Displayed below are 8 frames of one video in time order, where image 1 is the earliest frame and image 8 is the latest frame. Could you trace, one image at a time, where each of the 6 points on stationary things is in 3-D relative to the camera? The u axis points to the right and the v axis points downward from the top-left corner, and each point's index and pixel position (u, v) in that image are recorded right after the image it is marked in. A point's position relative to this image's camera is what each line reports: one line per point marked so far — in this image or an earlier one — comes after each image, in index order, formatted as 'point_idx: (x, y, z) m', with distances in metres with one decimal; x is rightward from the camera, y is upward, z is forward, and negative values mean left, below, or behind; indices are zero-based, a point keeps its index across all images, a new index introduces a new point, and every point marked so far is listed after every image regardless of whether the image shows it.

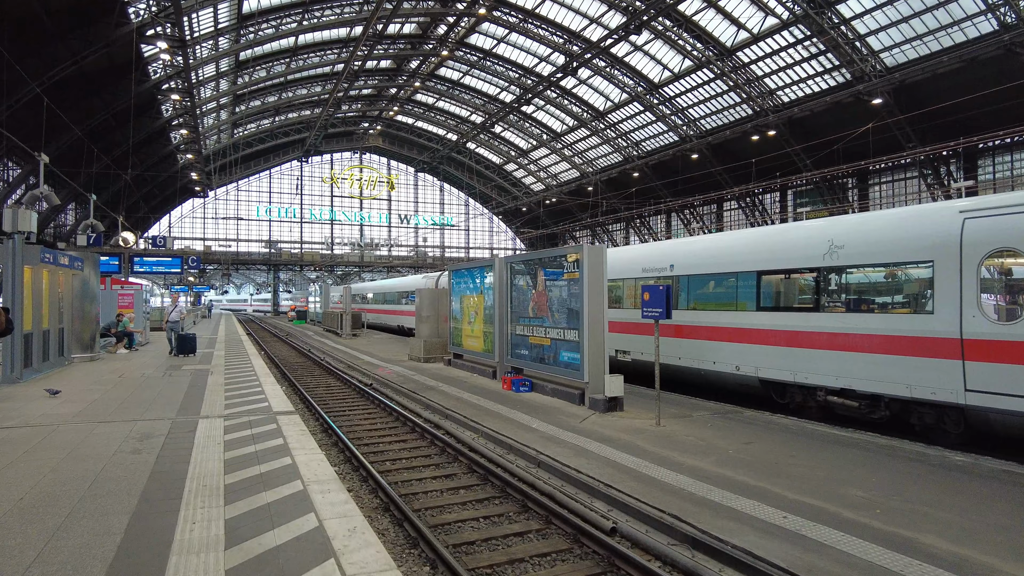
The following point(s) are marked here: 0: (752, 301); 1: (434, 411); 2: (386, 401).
0: (+4.2, -0.2, +11.4) m
1: (-1.3, -2.1, +11.3) m
2: (-2.4, -2.2, +12.7) m
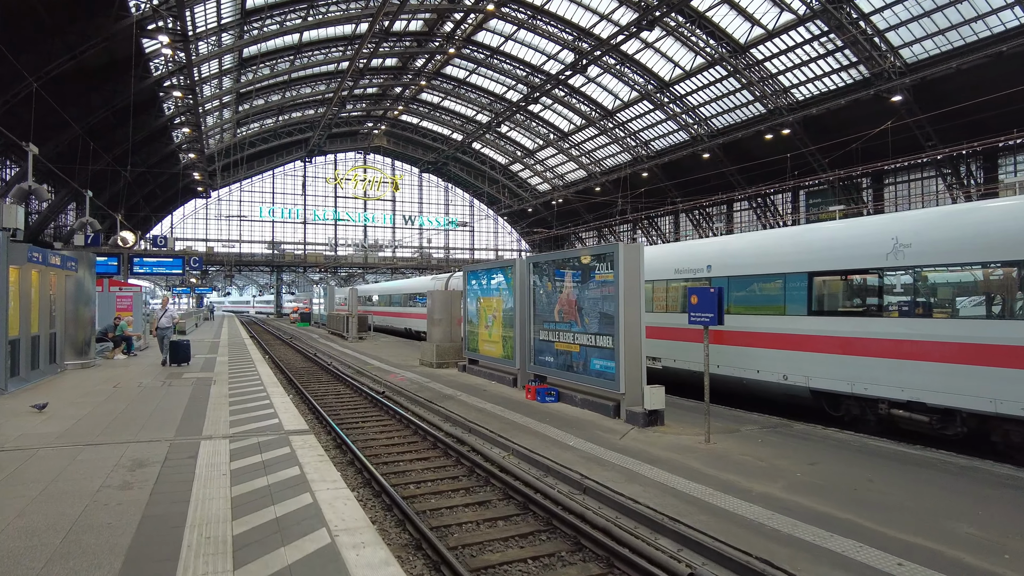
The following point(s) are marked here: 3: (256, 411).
0: (+4.7, -0.3, +10.5) m
1: (-0.9, -2.2, +10.4) m
2: (-2.0, -2.2, +11.8) m
3: (-3.9, -2.0, +10.0) m
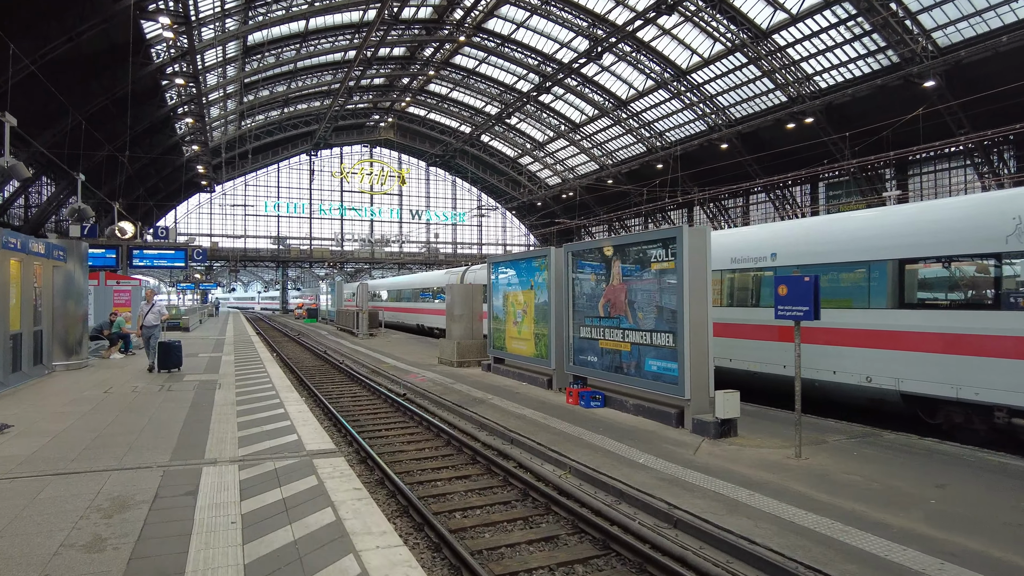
0: (+5.3, -0.1, +9.2) m
1: (-0.2, -2.0, +9.2) m
2: (-1.3, -2.1, +10.5) m
3: (-3.3, -1.8, +8.8) m
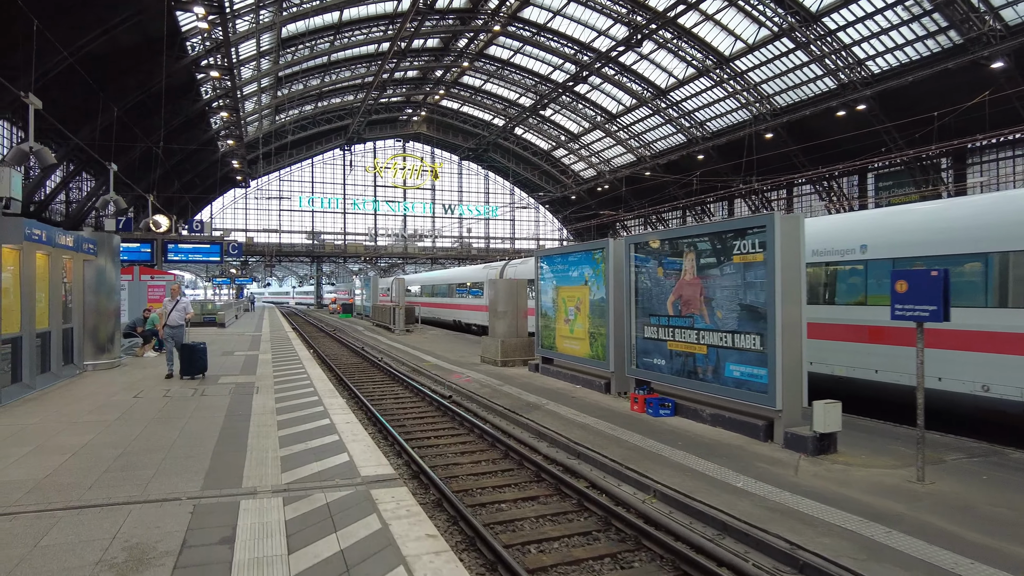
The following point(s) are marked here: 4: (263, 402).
0: (+6.1, -0.1, +8.0) m
1: (+0.6, -2.0, +8.2) m
2: (-0.5, -2.0, +9.6) m
3: (-2.5, -1.8, +8.0) m
4: (-3.7, -1.7, +9.7) m
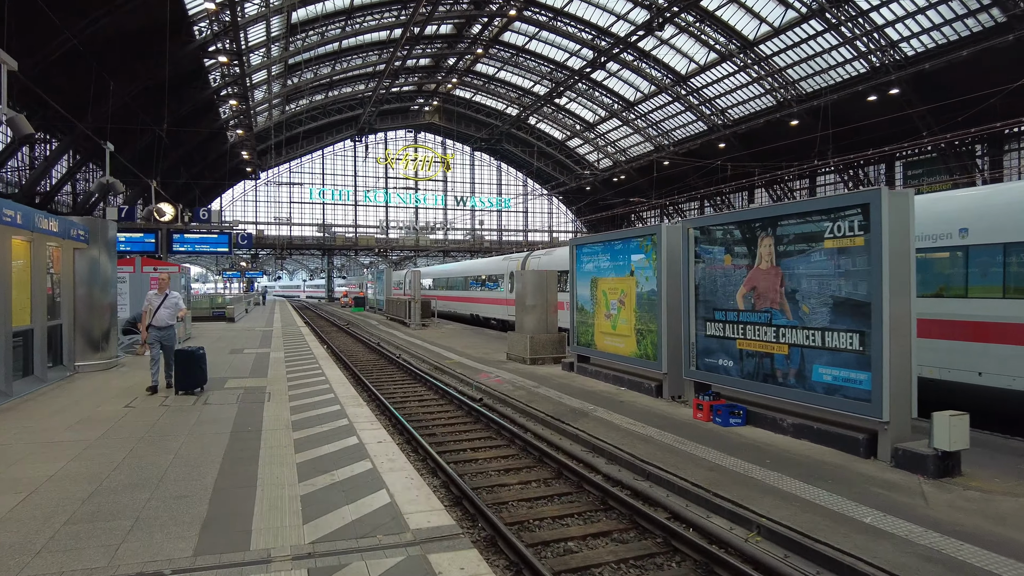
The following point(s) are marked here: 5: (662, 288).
0: (+6.7, 0.0, +6.7) m
1: (+1.2, -1.9, +7.0) m
2: (+0.1, -1.9, +8.4) m
3: (-1.9, -1.7, +6.8) m
4: (-3.1, -1.6, +8.6) m
5: (+2.3, 0.0, +10.2) m
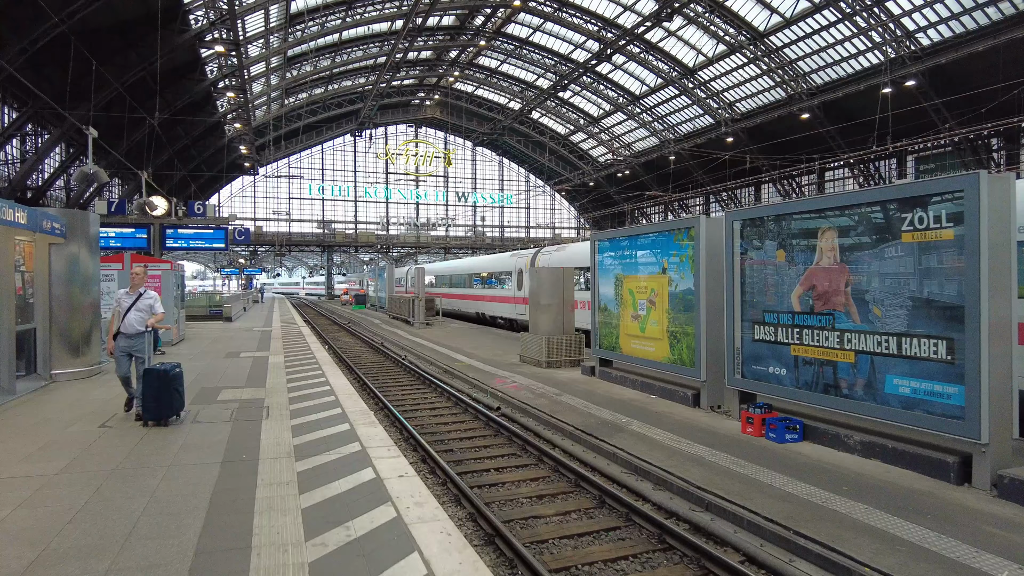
0: (+7.0, 0.0, +5.8) m
1: (+1.5, -1.9, +6.1) m
2: (+0.5, -1.9, +7.5) m
3: (-1.5, -1.7, +5.9) m
4: (-2.8, -1.6, +7.6) m
5: (+2.6, 0.0, +9.2) m
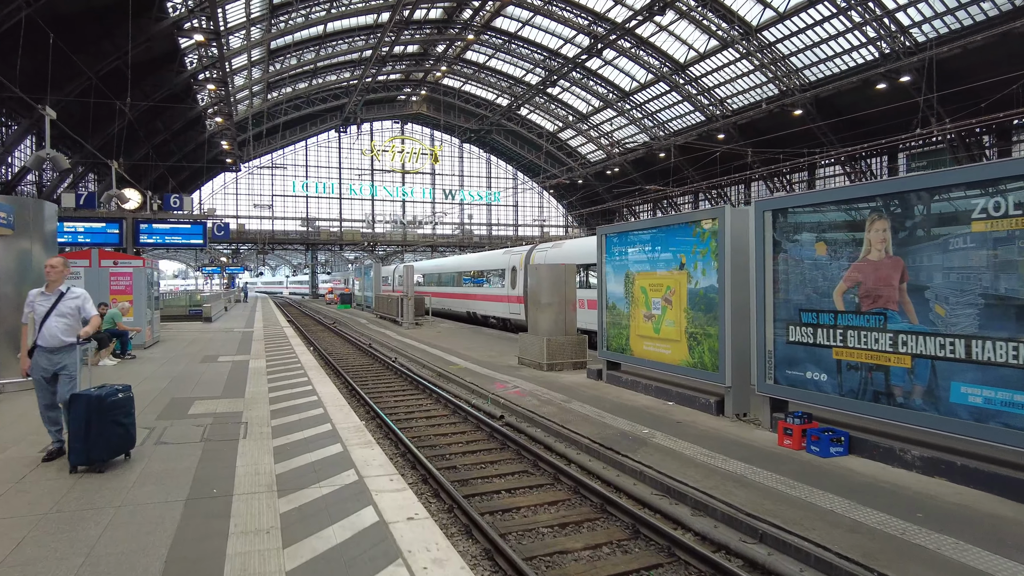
0: (+7.2, +0.1, +5.1) m
1: (+1.7, -1.8, +5.3) m
2: (+0.6, -1.9, +6.7) m
3: (-1.4, -1.6, +5.0) m
4: (-2.7, -1.6, +6.7) m
5: (+2.7, +0.1, +8.5) m
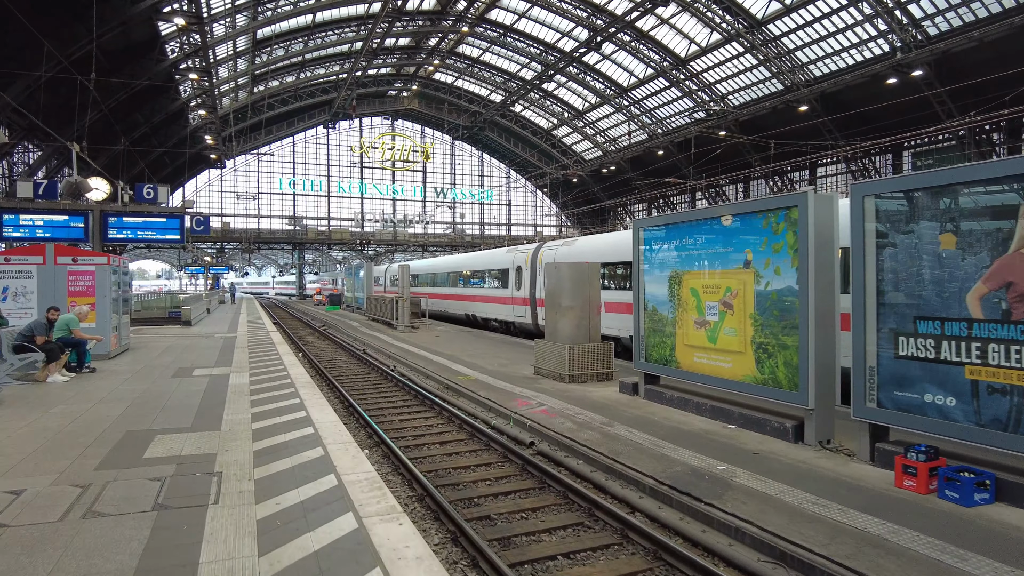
0: (+7.6, +0.1, +3.7) m
1: (+2.1, -1.8, +3.8) m
2: (+1.0, -1.9, +5.2) m
3: (-0.9, -1.7, +3.5) m
4: (-2.2, -1.6, +5.2) m
5: (+3.1, 0.0, +7.0) m
